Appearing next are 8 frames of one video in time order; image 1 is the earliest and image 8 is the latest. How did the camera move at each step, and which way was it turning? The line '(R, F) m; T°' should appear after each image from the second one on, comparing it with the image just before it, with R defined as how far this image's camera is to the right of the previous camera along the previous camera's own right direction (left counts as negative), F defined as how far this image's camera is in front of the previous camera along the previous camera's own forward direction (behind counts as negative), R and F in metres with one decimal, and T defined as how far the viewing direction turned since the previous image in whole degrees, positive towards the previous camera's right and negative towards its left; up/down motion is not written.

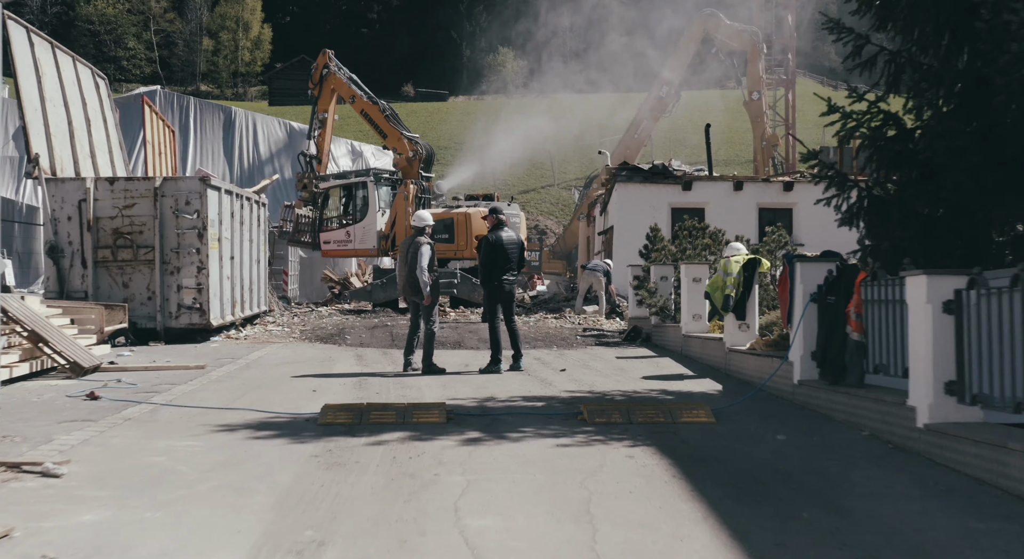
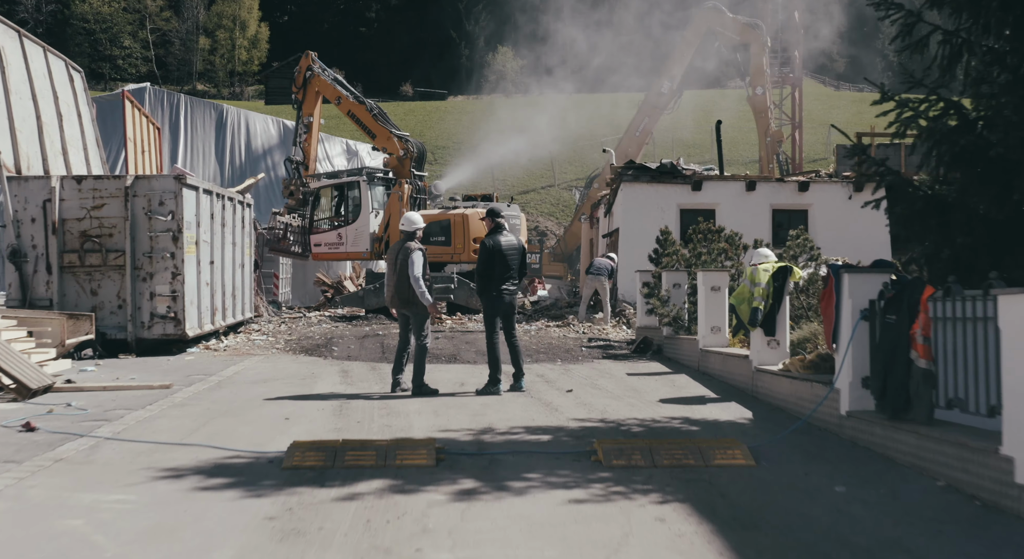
(0.0, +1.0) m; 0°
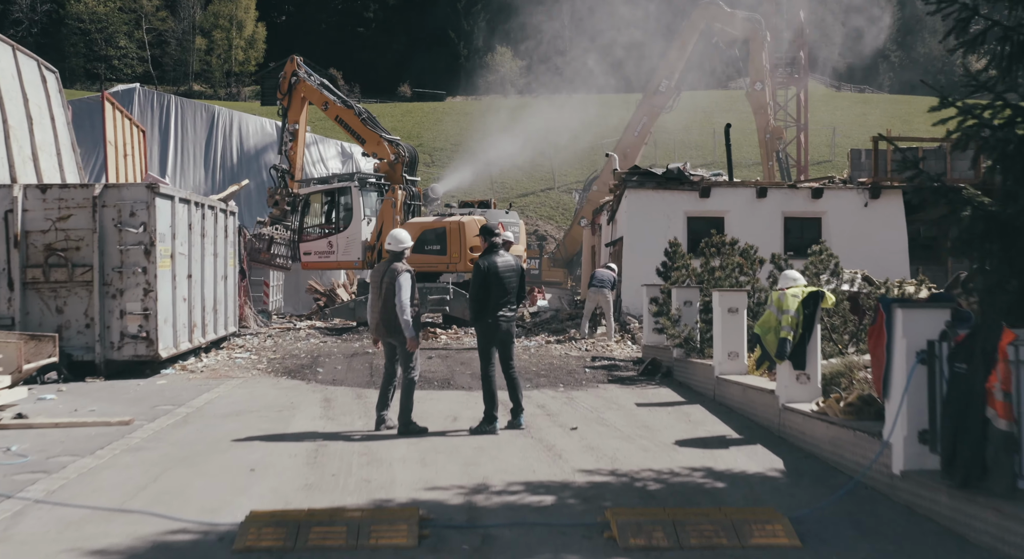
(0.0, +0.8) m; 0°
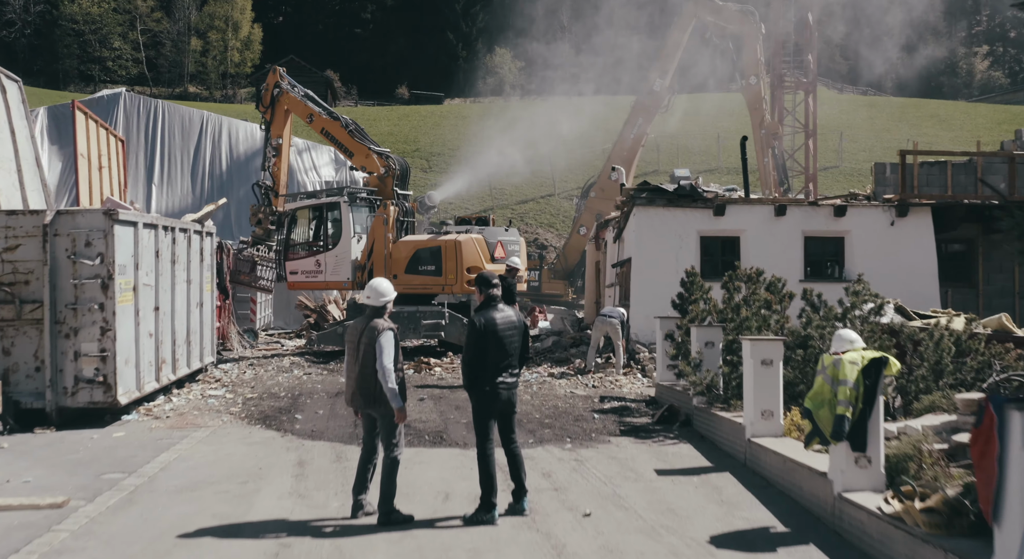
(0.0, +1.1) m; 0°
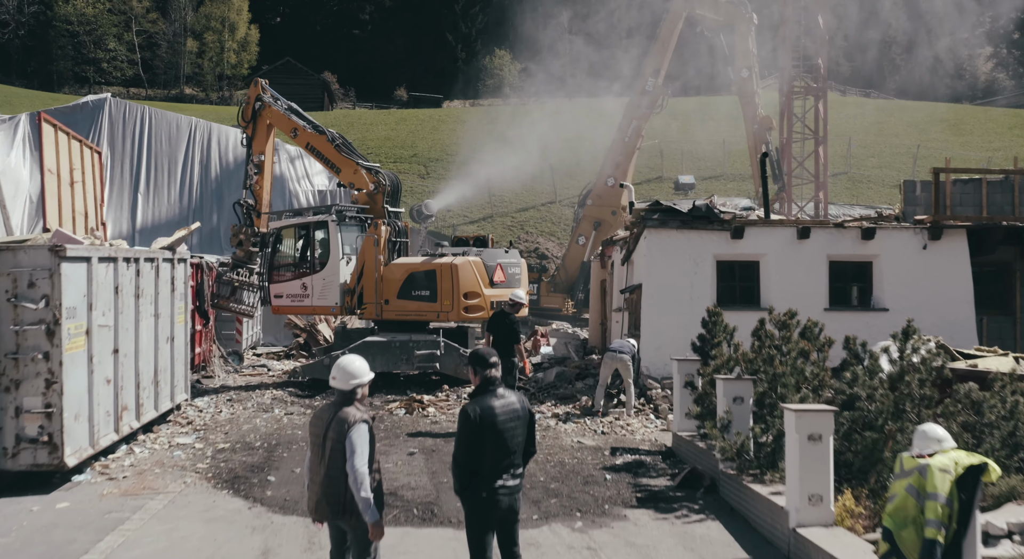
(0.0, +1.2) m; 0°
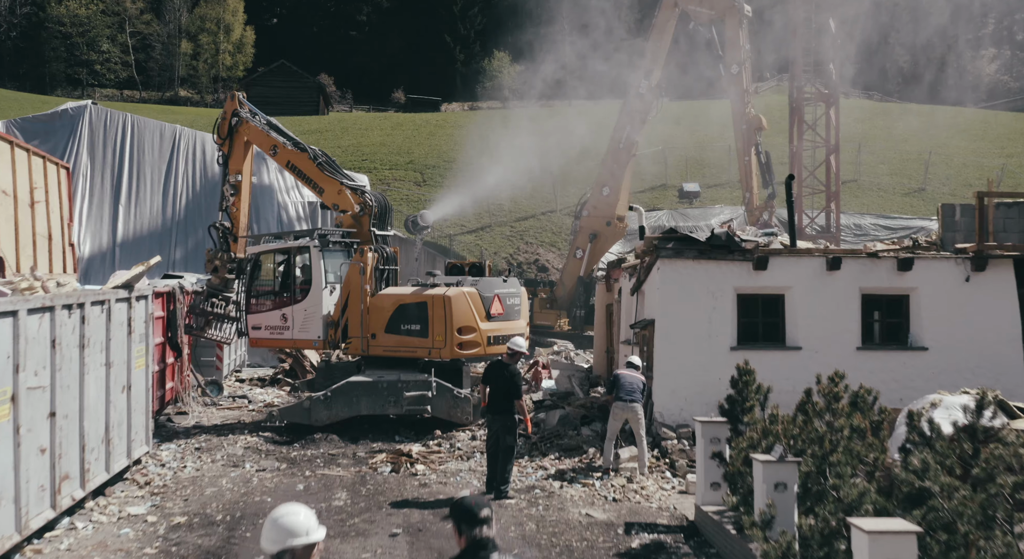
(0.0, +1.4) m; 0°
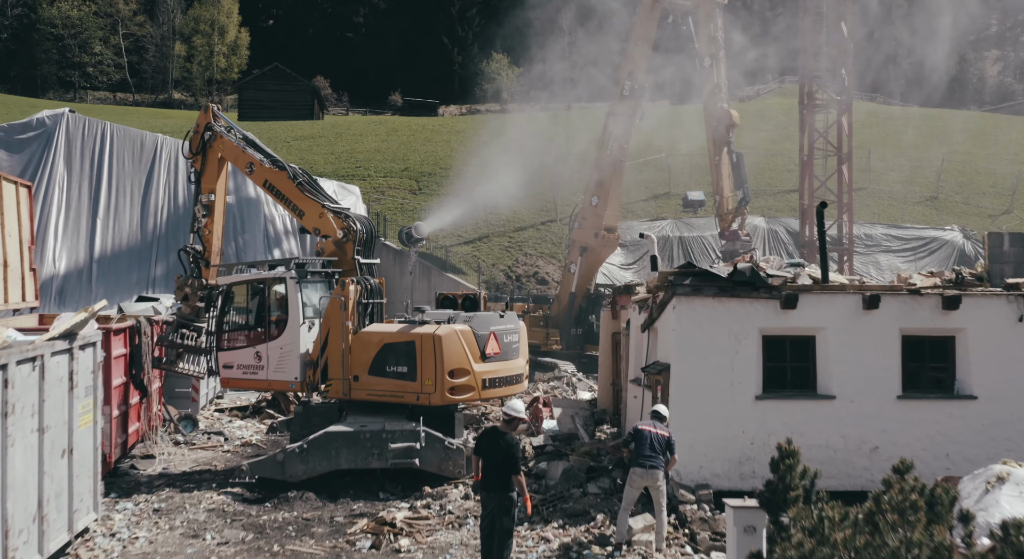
(0.0, +1.4) m; 0°
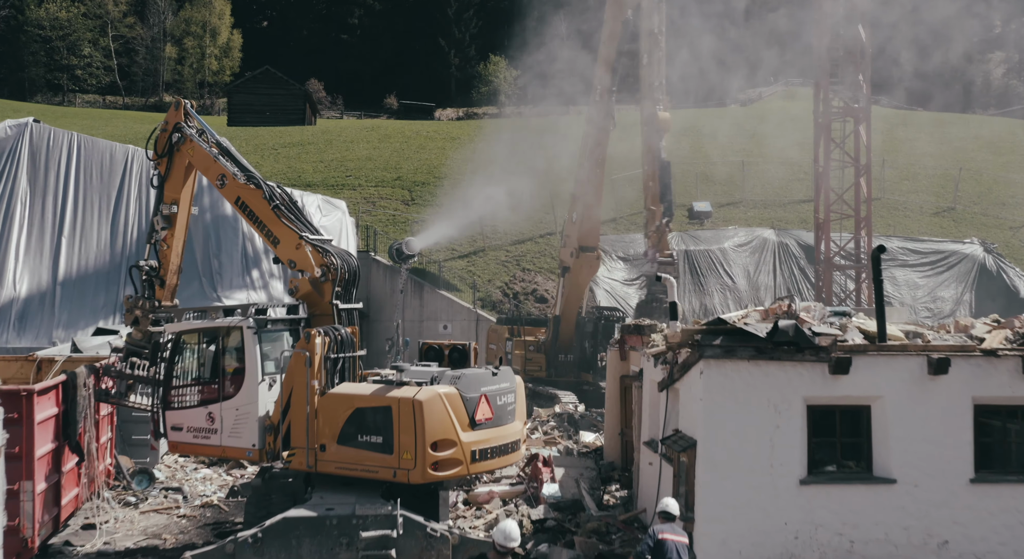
(0.0, +1.9) m; 0°
